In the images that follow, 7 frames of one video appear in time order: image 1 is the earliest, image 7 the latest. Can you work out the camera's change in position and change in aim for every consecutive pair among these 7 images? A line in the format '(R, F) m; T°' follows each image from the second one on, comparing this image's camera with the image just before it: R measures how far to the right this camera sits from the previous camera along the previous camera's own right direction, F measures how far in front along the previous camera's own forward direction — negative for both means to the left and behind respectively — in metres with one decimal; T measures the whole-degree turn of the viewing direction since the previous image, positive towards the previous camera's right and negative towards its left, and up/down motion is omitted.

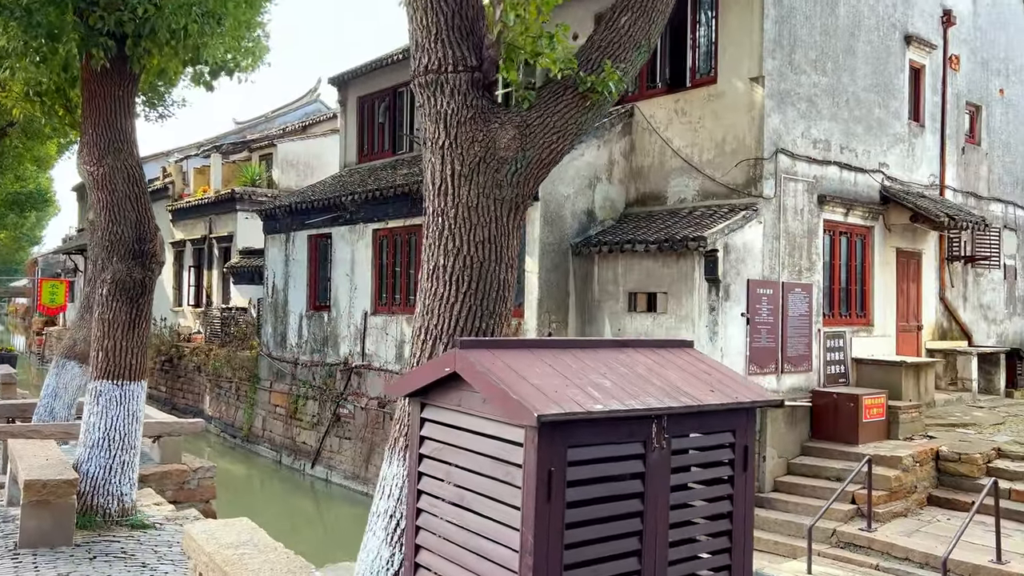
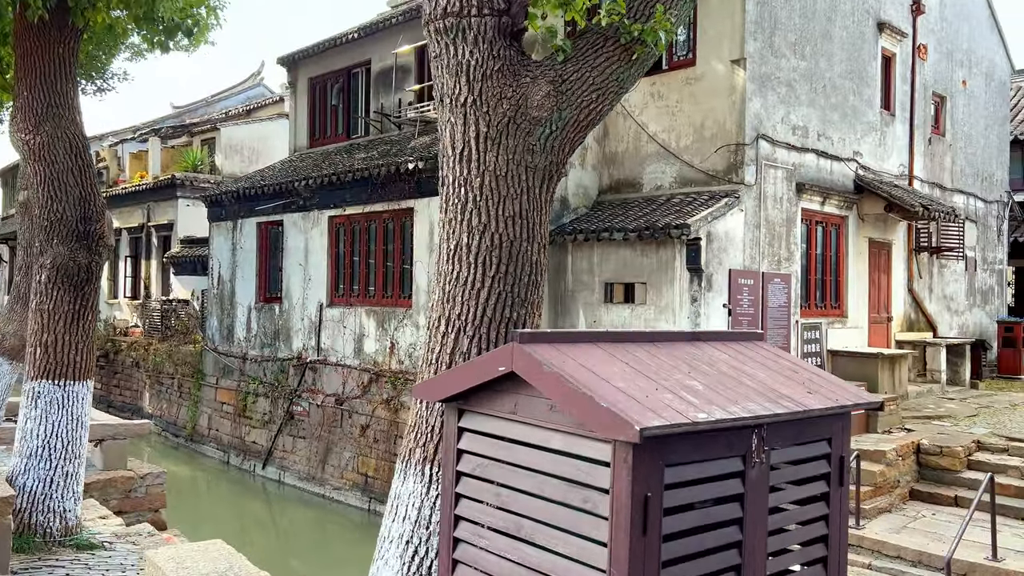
(-0.3, +0.5) m; +4°
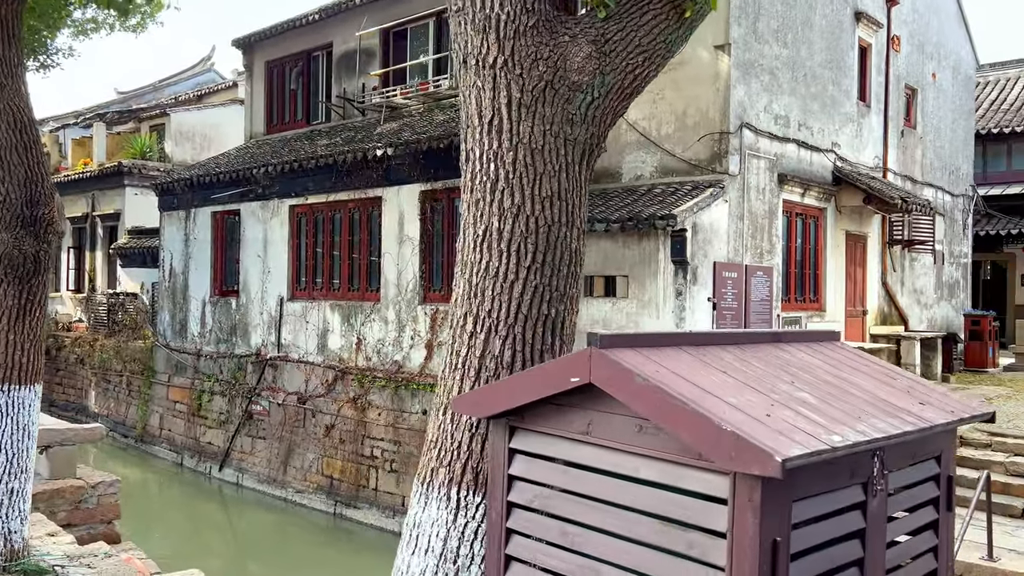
(-0.3, +0.4) m; +3°
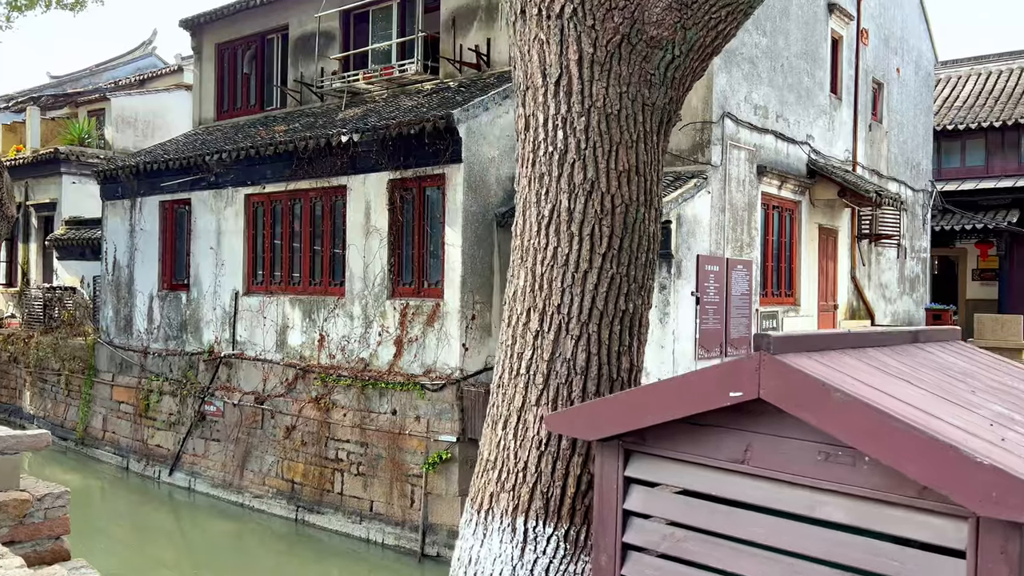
(-0.3, +0.4) m; +4°
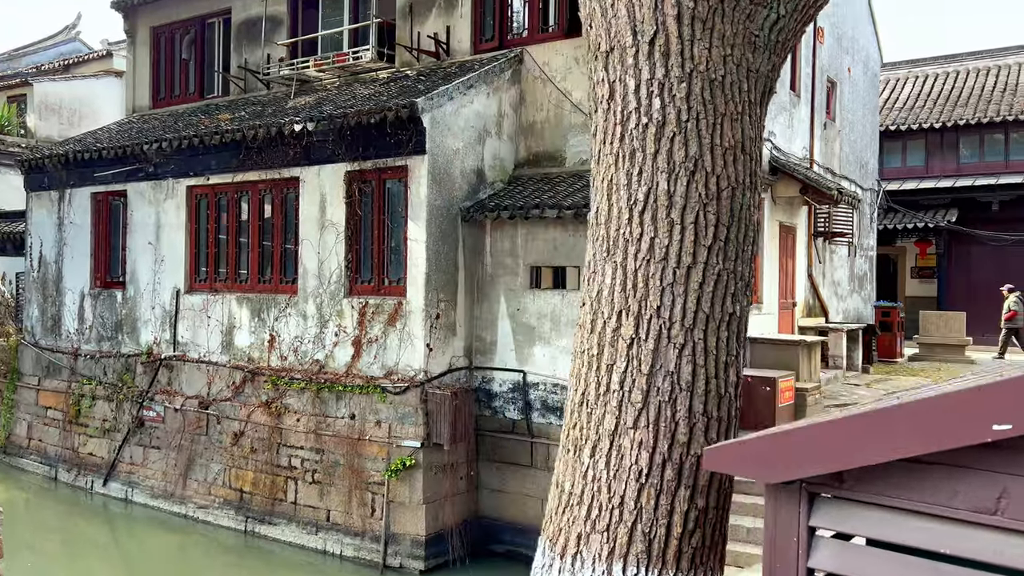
(-0.3, +0.4) m; +5°
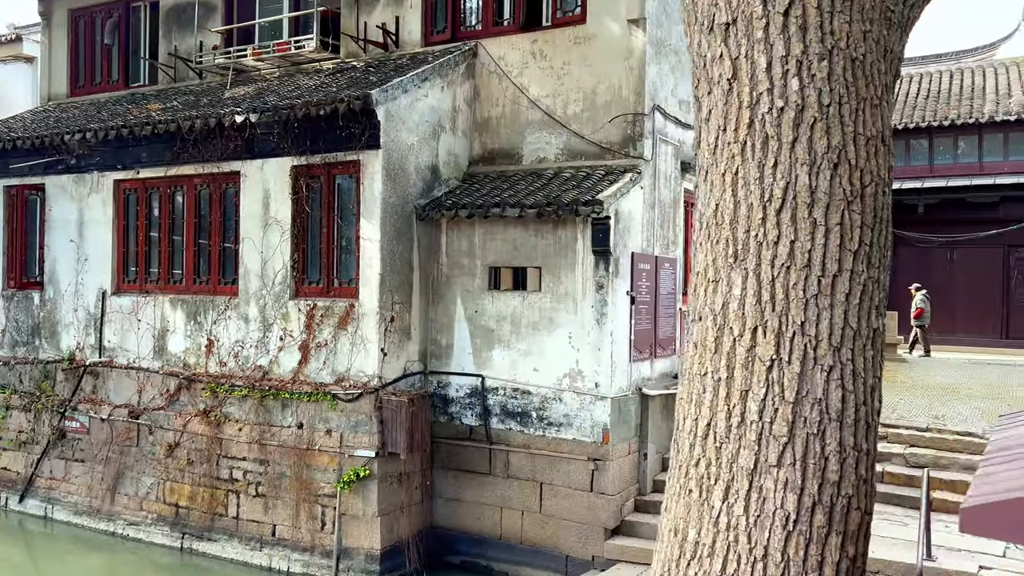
(-0.4, +0.3) m; +5°
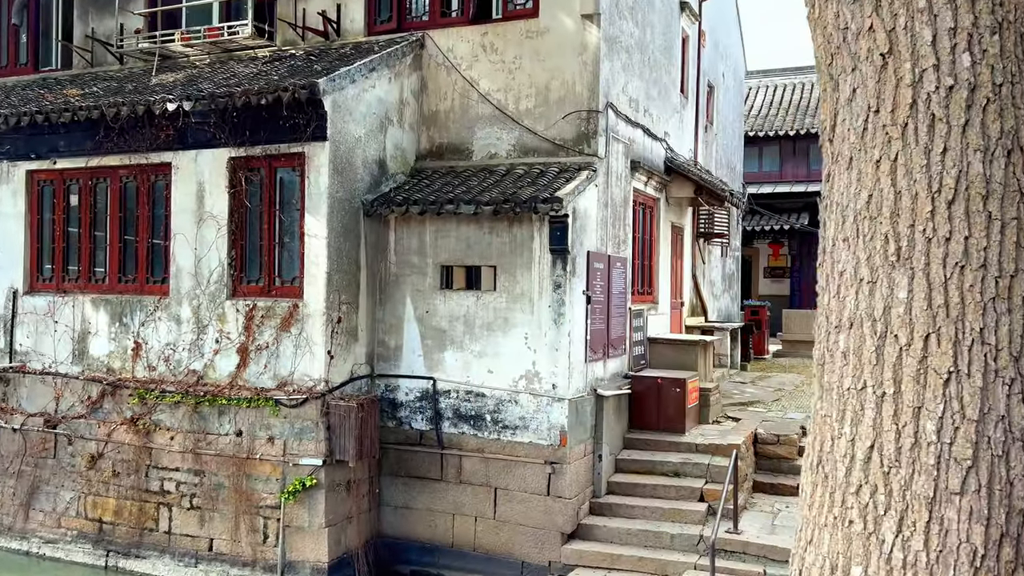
(-0.4, +0.3) m; +6°
